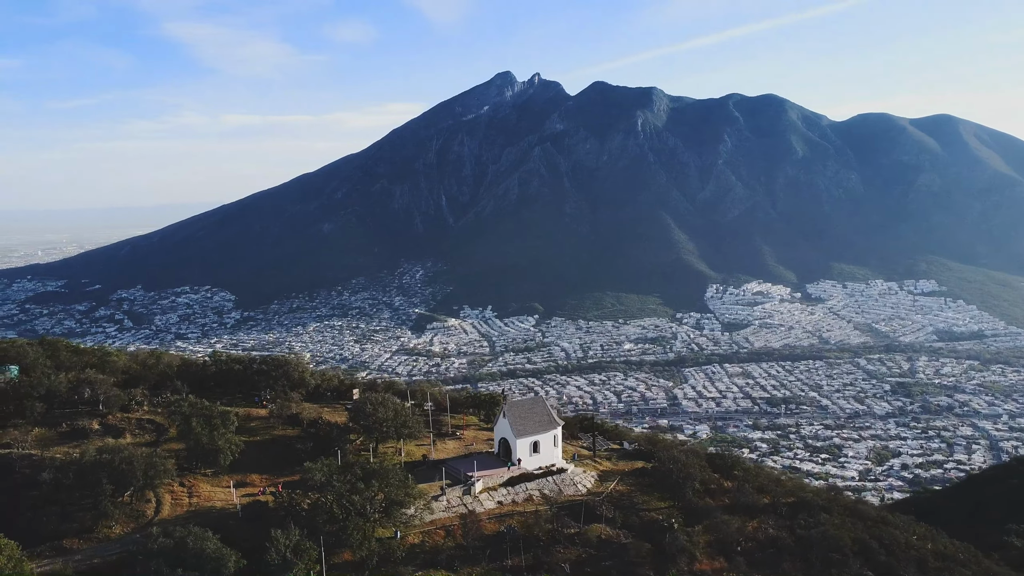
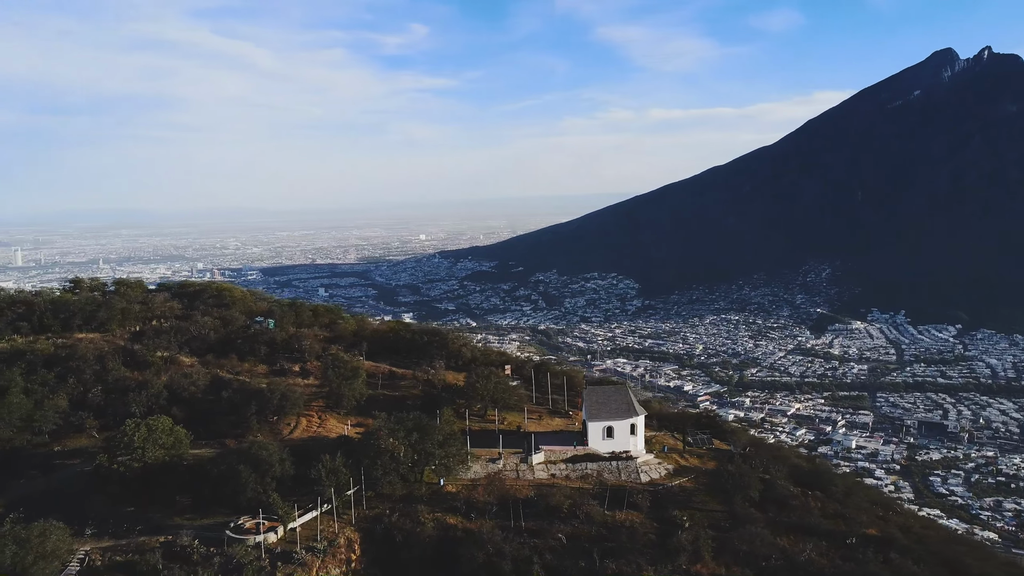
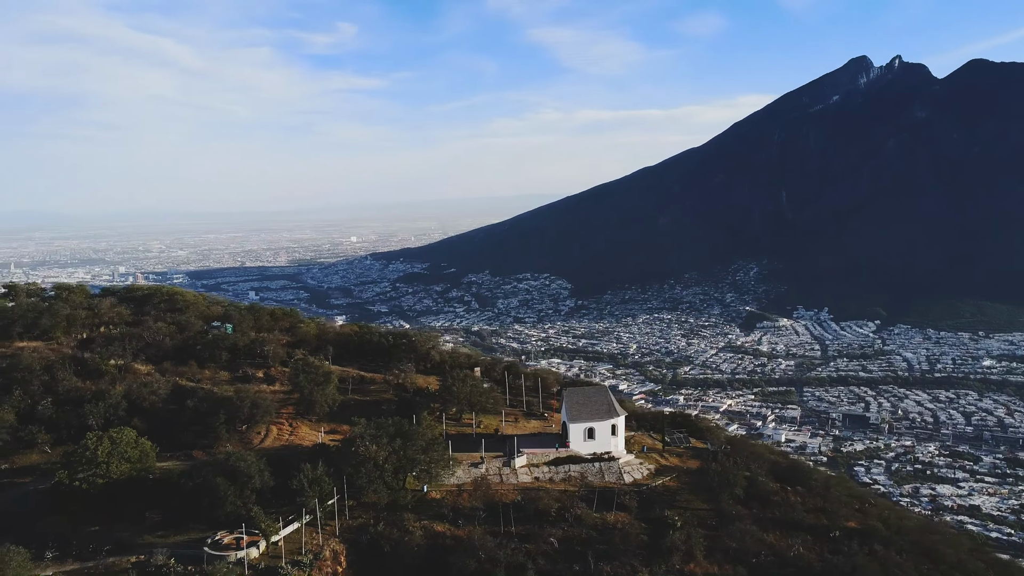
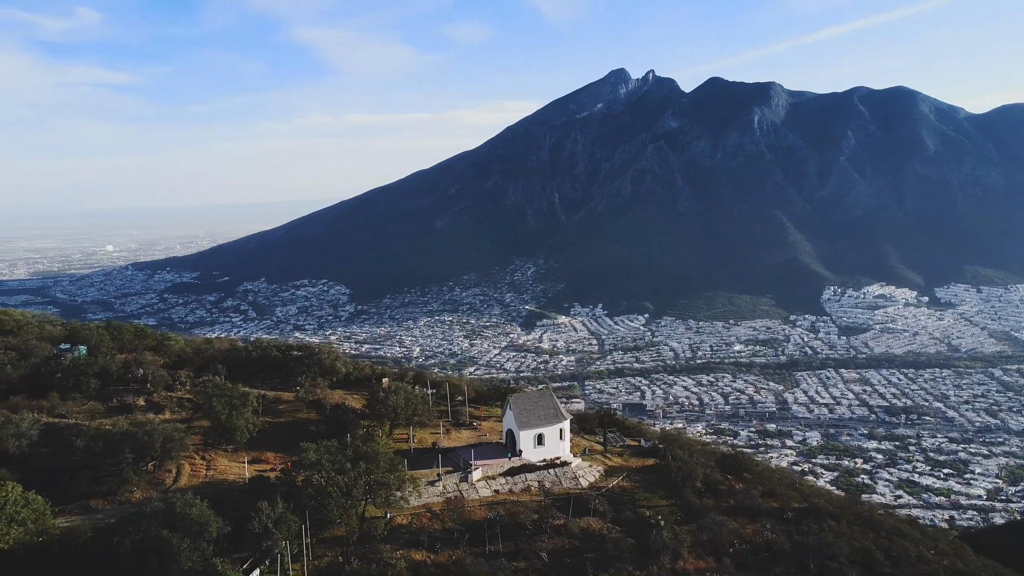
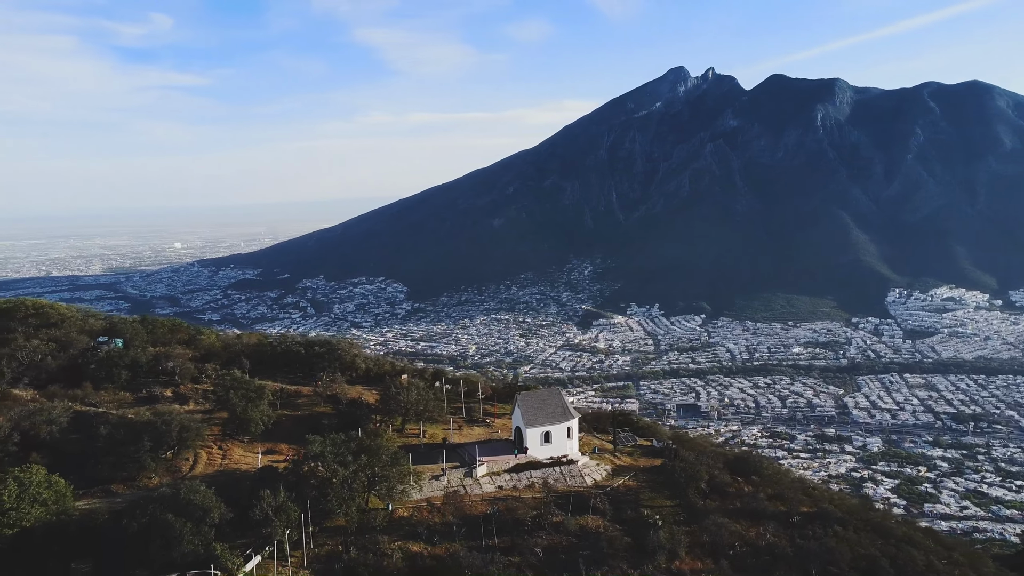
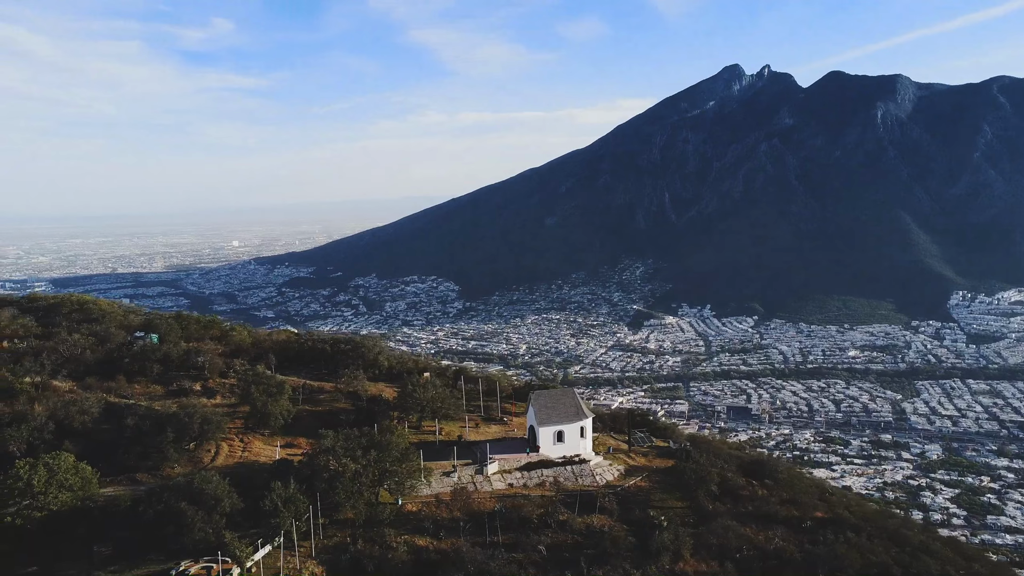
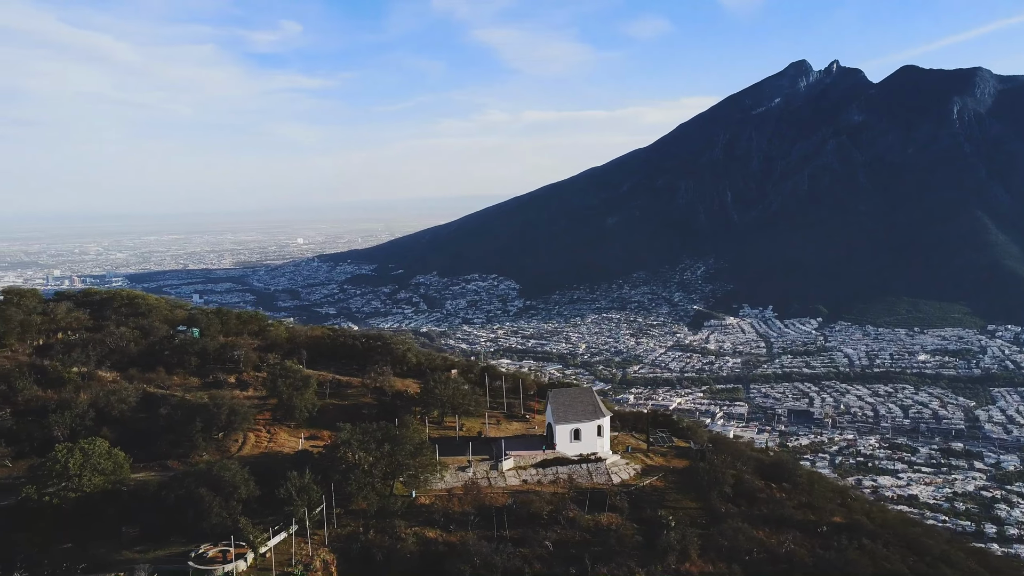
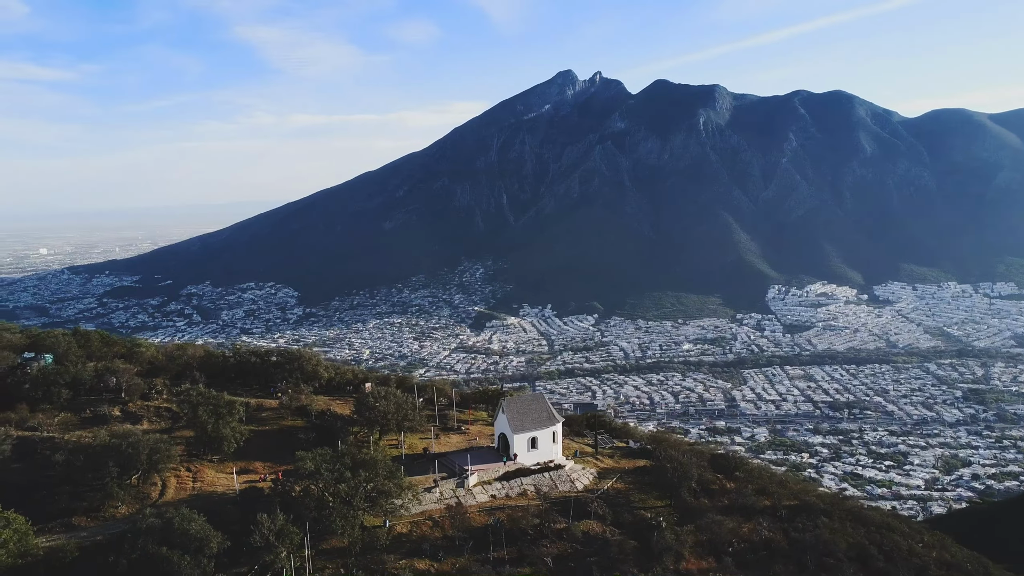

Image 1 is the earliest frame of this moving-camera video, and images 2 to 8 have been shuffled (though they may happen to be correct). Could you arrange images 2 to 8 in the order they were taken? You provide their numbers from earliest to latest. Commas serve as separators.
8, 4, 5, 6, 7, 3, 2
